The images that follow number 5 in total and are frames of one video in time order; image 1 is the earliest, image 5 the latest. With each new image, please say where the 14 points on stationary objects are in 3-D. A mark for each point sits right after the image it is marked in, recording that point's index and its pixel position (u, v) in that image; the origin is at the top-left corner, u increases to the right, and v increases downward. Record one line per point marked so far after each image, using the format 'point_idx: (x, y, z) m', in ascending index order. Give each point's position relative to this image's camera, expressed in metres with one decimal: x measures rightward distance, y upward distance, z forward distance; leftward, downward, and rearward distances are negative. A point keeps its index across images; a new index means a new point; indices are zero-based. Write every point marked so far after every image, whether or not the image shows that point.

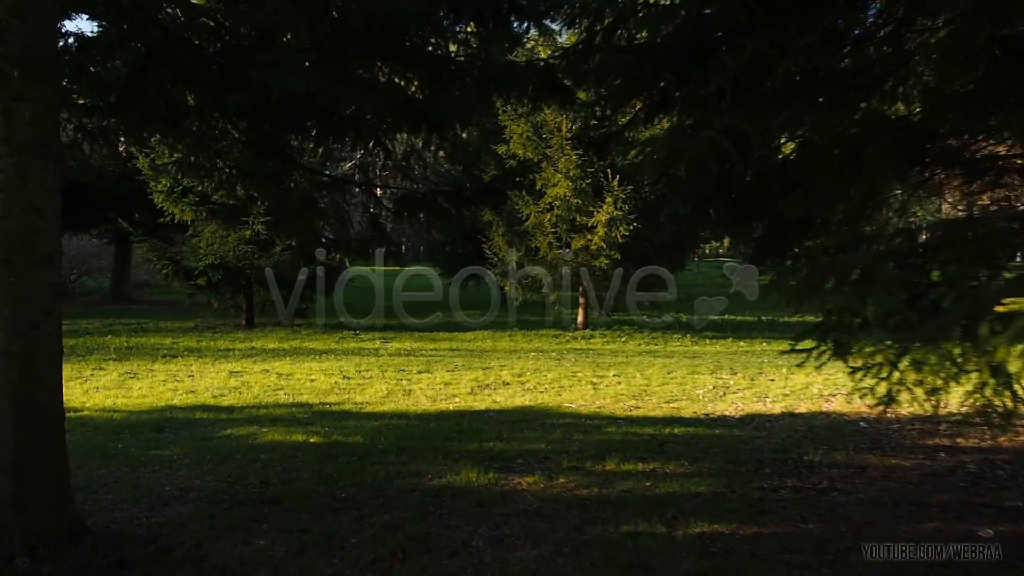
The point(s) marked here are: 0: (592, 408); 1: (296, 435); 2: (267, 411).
0: (+0.9, -1.4, +8.7) m
1: (-2.0, -1.4, +7.1) m
2: (-2.7, -1.4, +8.2) m
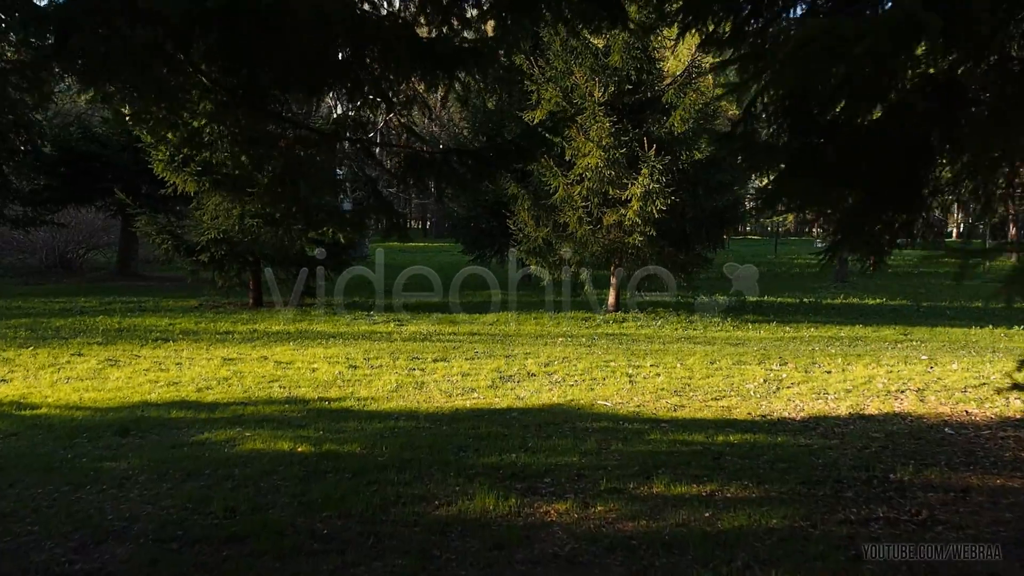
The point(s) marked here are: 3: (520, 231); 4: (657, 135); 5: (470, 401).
0: (+1.2, -1.2, +7.5) m
1: (-1.8, -1.2, +6.0) m
2: (-2.4, -1.2, +7.1) m
3: (+0.2, +1.2, +16.1) m
4: (+2.8, +3.0, +14.6) m
5: (-0.4, -1.2, +7.8) m
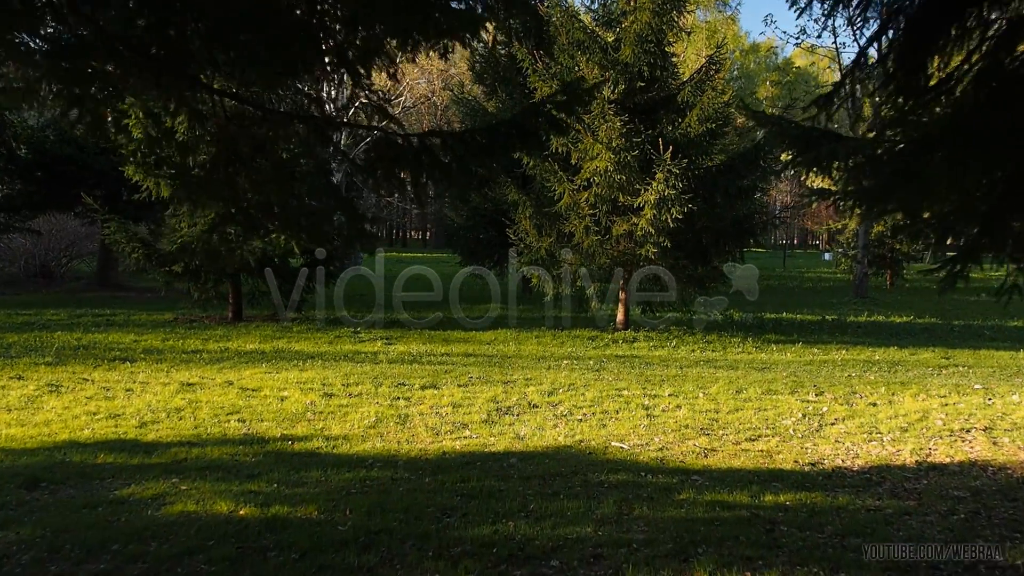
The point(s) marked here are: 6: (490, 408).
0: (+1.2, -1.4, +6.3) m
1: (-1.9, -1.4, +4.8) m
2: (-2.5, -1.3, +5.9) m
3: (+0.2, +0.9, +14.9) m
4: (+2.9, +2.7, +13.5) m
5: (-0.4, -1.3, +6.6) m
6: (-0.2, -1.2, +7.8) m
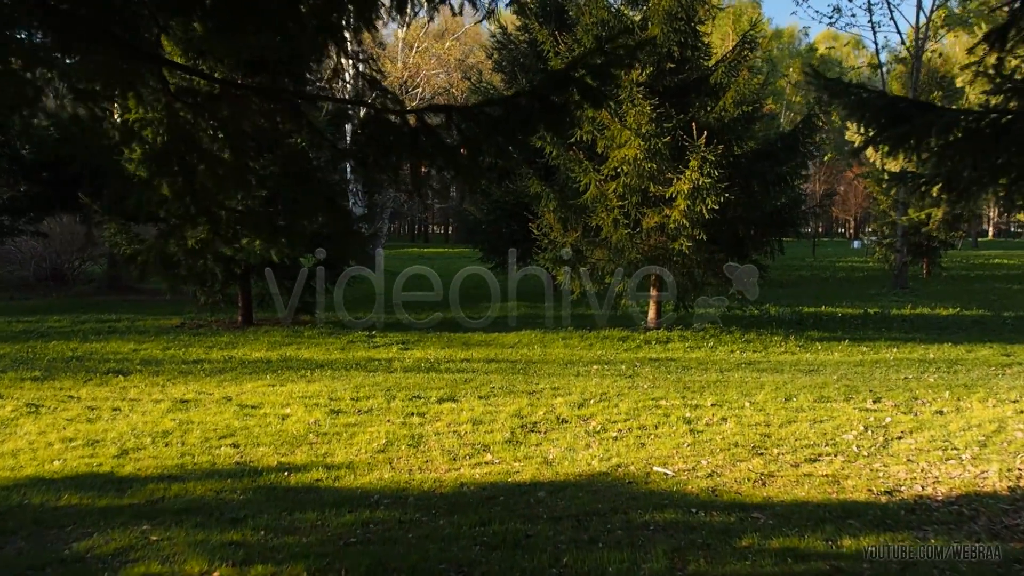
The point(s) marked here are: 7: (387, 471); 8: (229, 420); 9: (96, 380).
0: (+1.4, -1.4, +5.5) m
1: (-1.7, -1.4, +4.1) m
2: (-2.3, -1.4, +5.2) m
3: (+0.6, +1.0, +14.1) m
4: (+3.2, +2.8, +12.6) m
5: (-0.2, -1.4, +5.8) m
6: (0.0, -1.3, +7.0) m
7: (-0.9, -1.4, +5.6) m
8: (-2.6, -1.2, +7.0) m
9: (-4.8, -1.1, +8.7) m
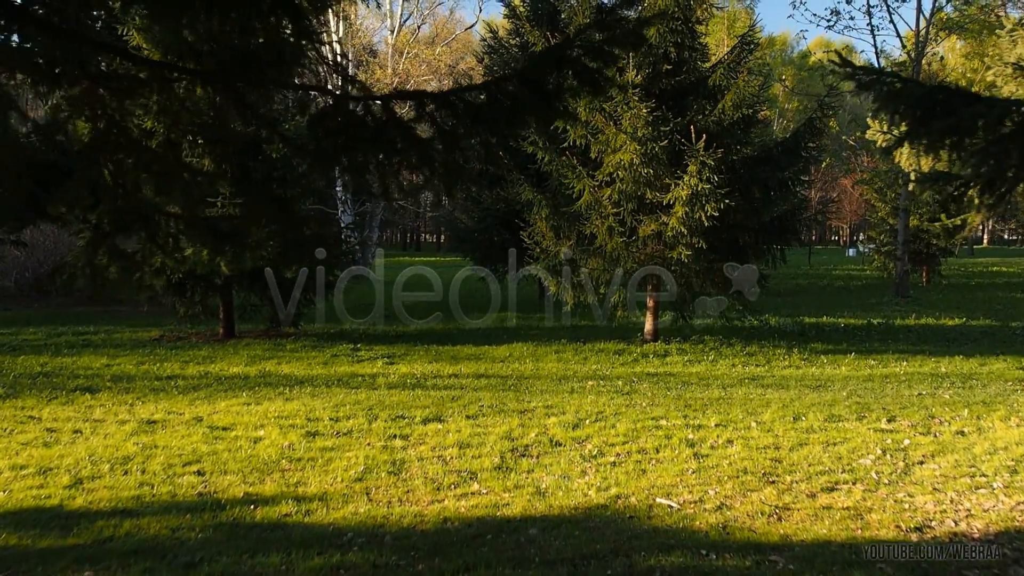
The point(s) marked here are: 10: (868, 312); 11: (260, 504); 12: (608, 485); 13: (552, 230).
0: (+1.3, -1.5, +5.0) m
1: (-1.8, -1.5, +3.5) m
2: (-2.3, -1.5, +4.7) m
3: (+0.4, +0.8, +13.6) m
4: (+3.1, +2.6, +12.1) m
5: (-0.3, -1.5, +5.2) m
6: (-0.1, -1.4, +6.5) m
7: (-1.0, -1.5, +5.1) m
8: (-2.7, -1.3, +6.5) m
9: (-4.9, -1.2, +8.2) m
10: (+8.6, -0.6, +18.3) m
11: (-1.7, -1.5, +5.1) m
12: (+0.7, -1.5, +5.5) m
13: (+0.7, +1.0, +13.1) m
